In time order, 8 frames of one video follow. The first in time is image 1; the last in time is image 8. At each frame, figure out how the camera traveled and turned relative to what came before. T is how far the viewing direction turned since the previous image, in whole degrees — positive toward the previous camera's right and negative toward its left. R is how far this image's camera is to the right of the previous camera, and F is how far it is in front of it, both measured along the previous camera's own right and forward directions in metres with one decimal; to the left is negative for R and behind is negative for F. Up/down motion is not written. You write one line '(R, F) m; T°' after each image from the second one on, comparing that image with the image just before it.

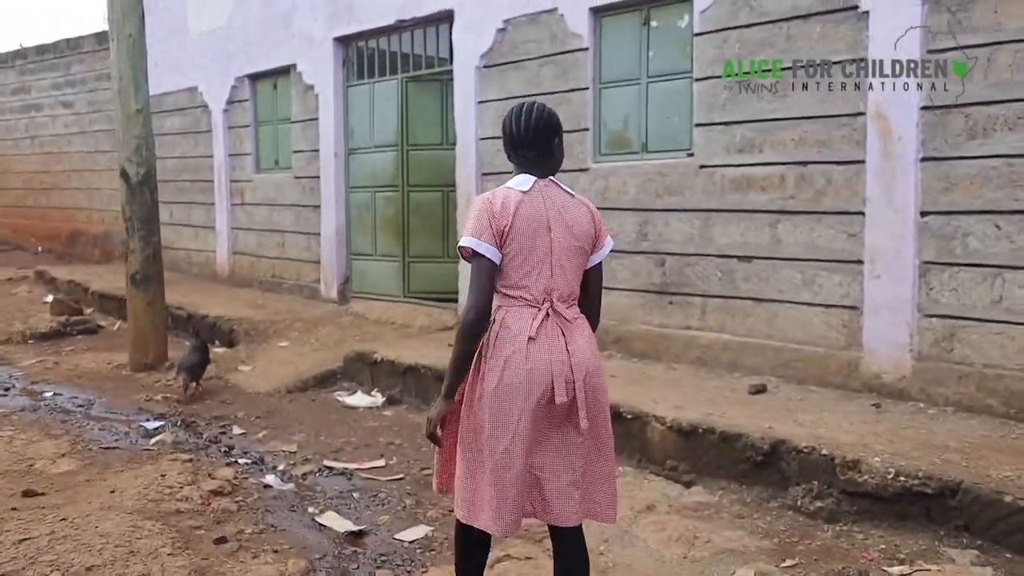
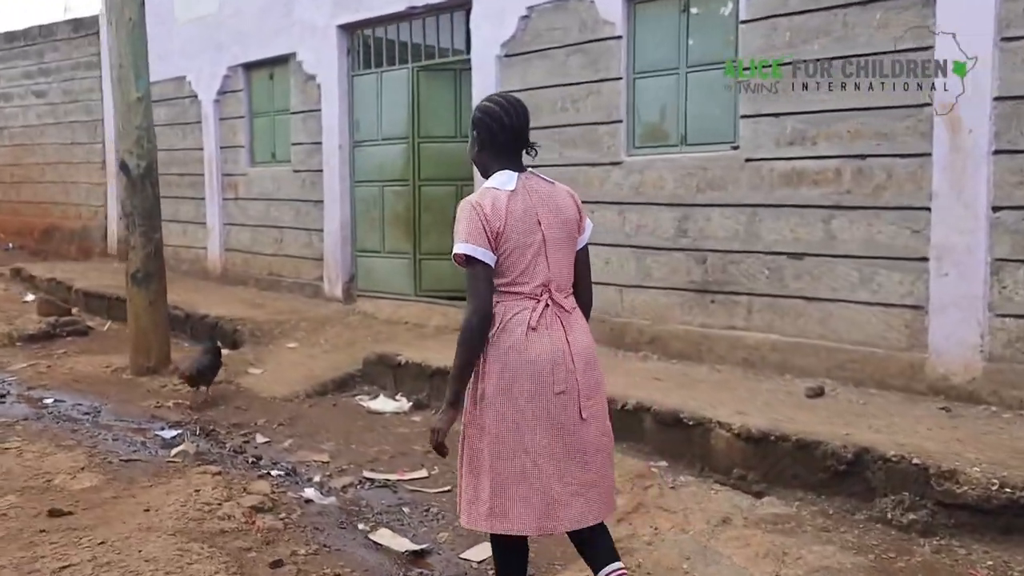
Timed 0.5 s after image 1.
(-0.5, +0.3) m; +2°
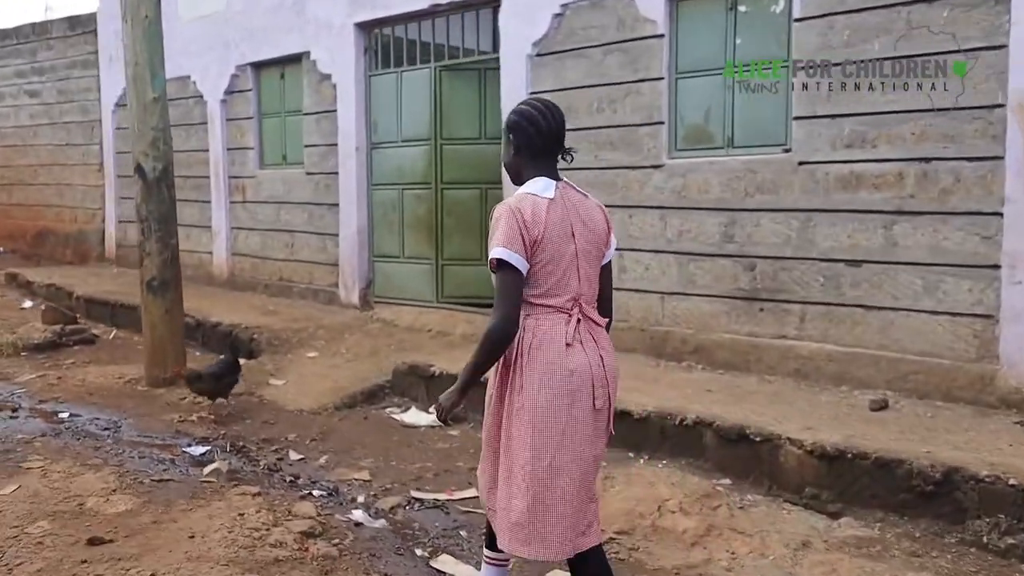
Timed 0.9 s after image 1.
(-0.4, +0.2) m; +1°
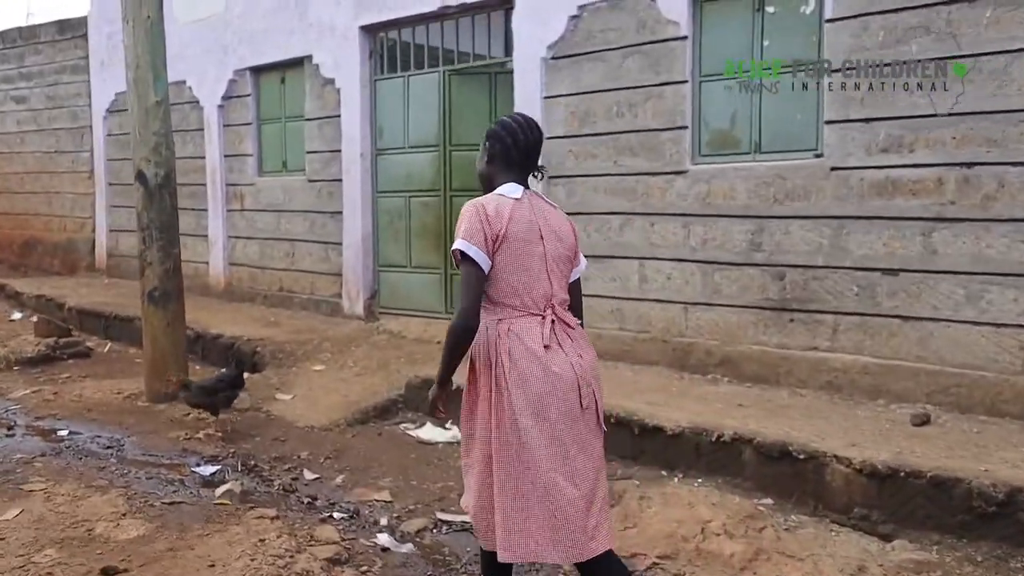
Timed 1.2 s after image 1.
(-0.2, +0.2) m; +1°
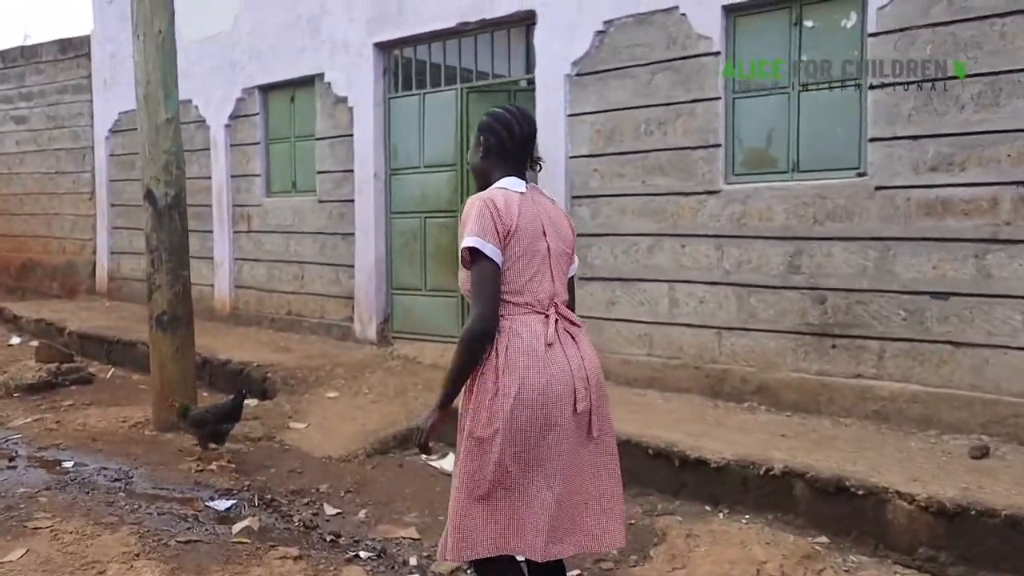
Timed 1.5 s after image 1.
(-0.2, +0.2) m; 0°
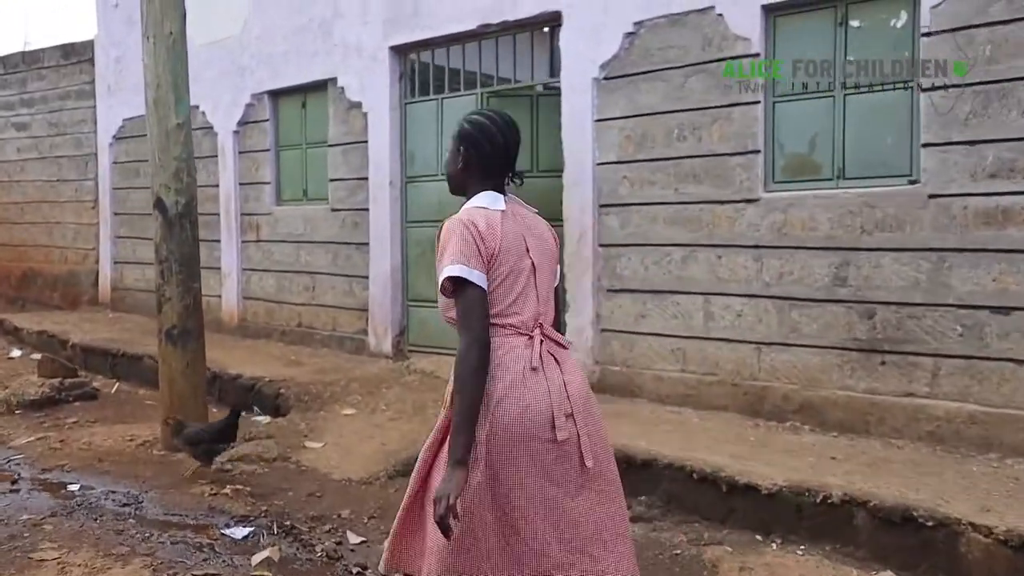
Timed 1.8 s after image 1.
(-0.2, +0.3) m; 0°
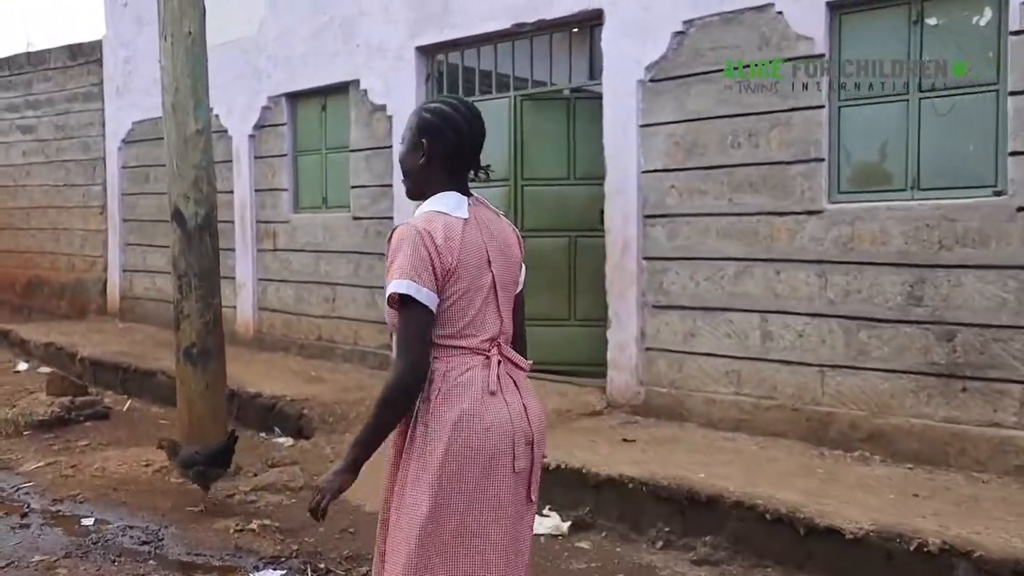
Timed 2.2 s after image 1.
(-0.2, +0.4) m; 0°
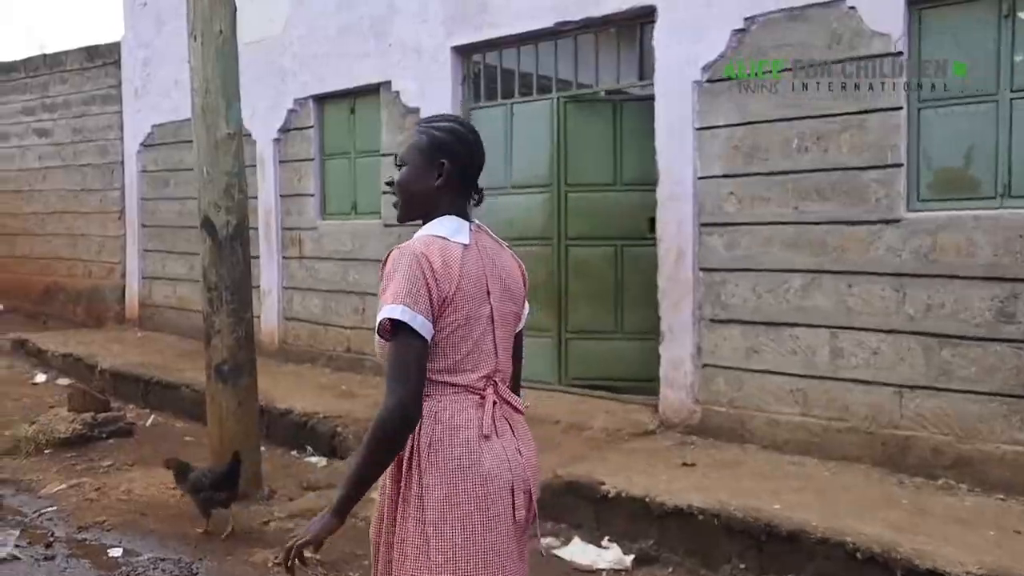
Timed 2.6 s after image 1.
(-0.2, +0.3) m; -1°
